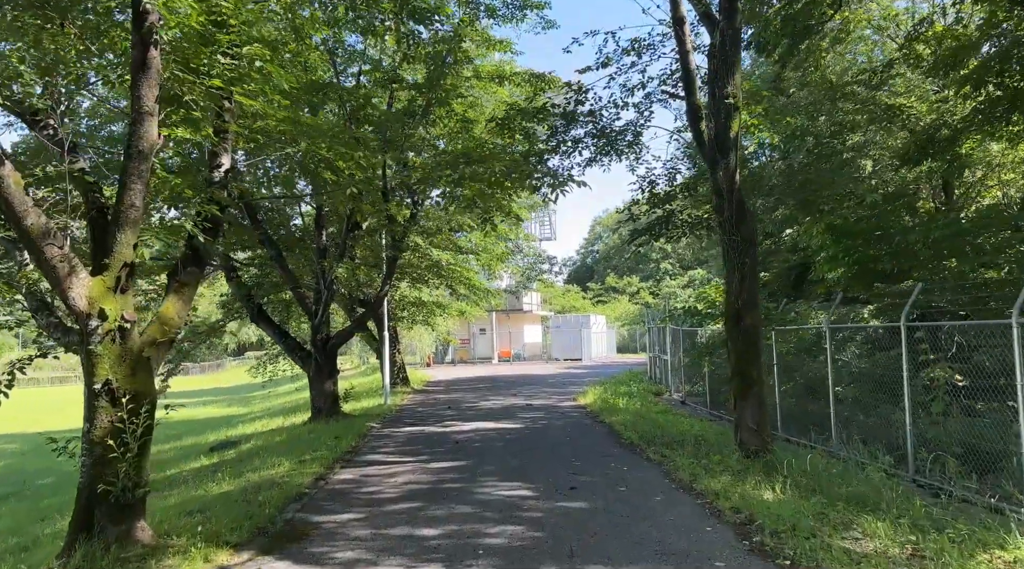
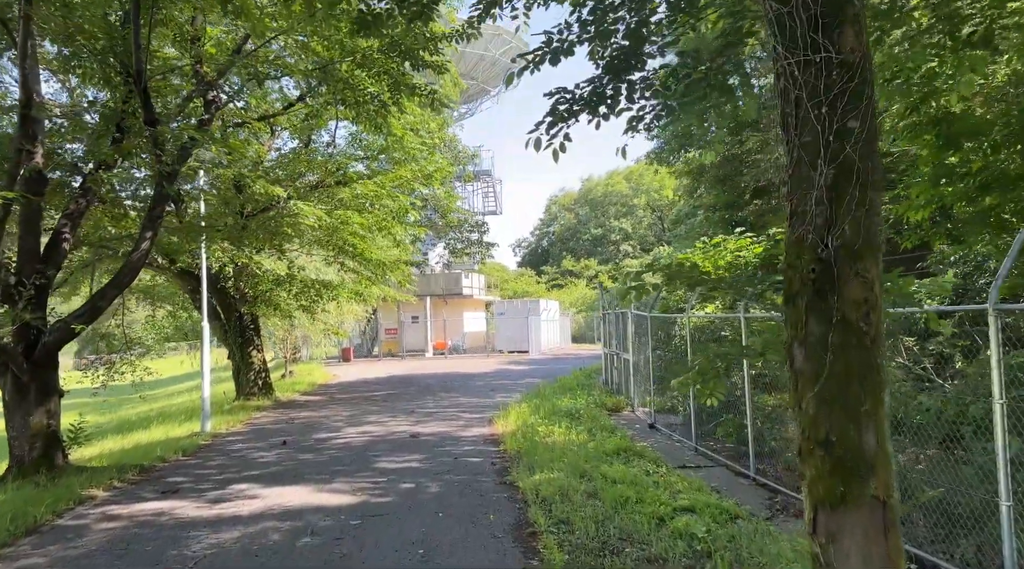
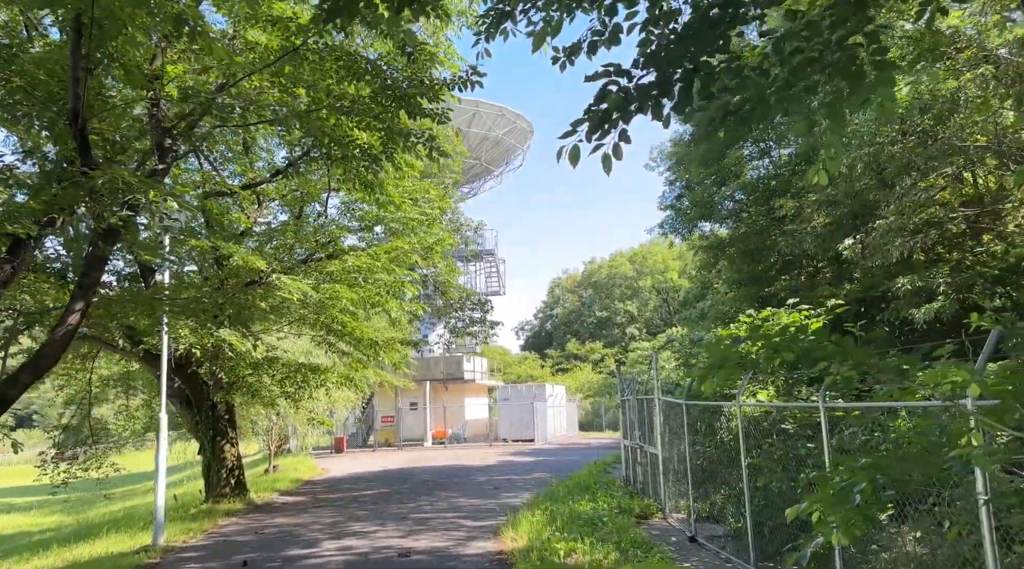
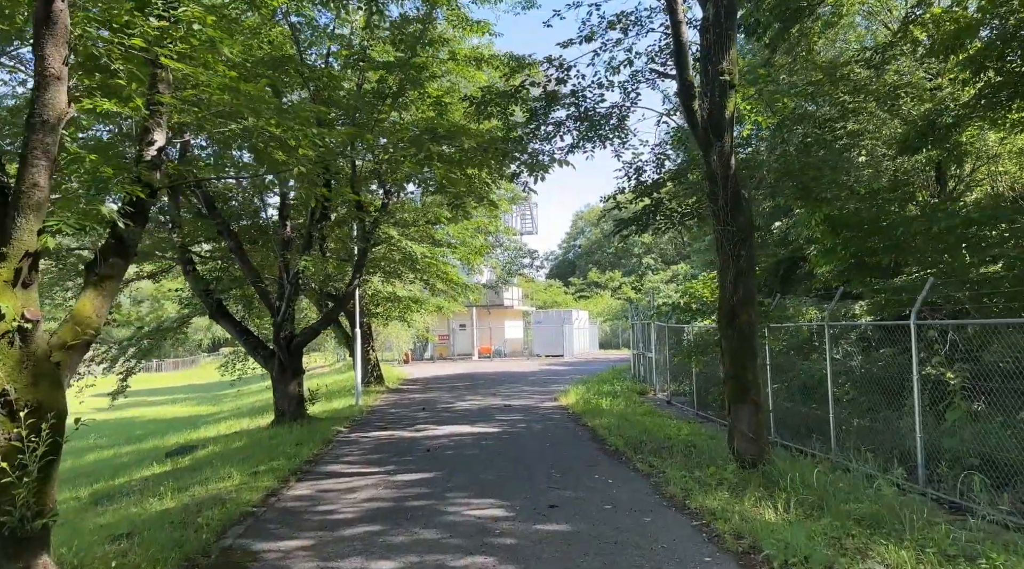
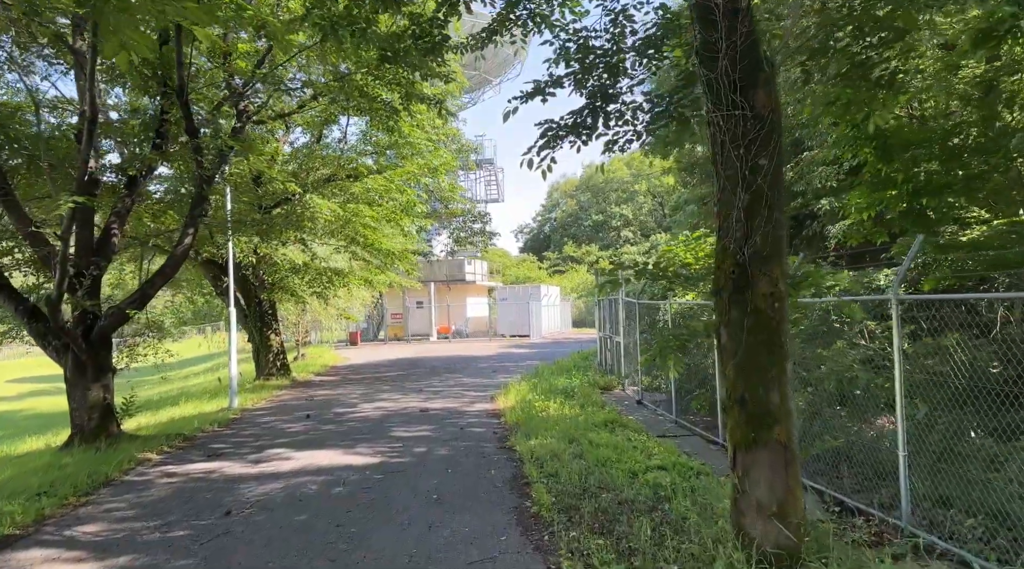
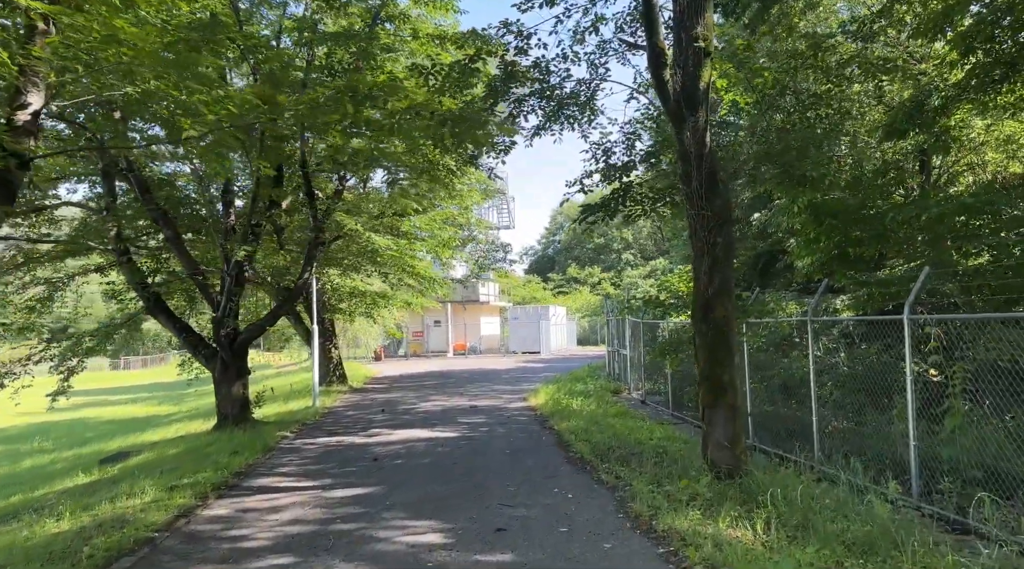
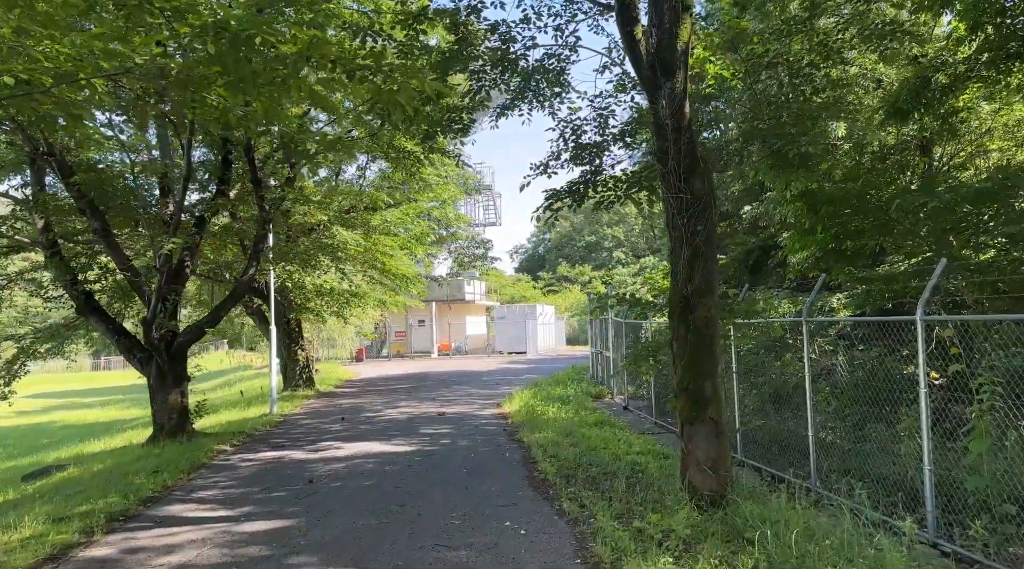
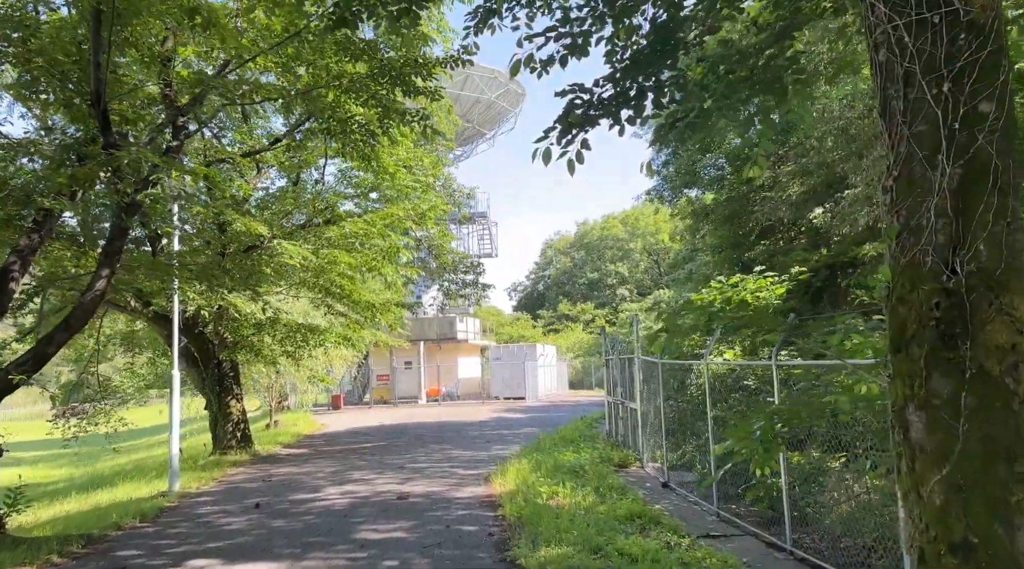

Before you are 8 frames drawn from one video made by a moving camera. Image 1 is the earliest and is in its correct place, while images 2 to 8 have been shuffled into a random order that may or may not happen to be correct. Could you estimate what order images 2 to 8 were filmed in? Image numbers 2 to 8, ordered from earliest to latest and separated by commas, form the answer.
4, 6, 7, 5, 2, 8, 3
